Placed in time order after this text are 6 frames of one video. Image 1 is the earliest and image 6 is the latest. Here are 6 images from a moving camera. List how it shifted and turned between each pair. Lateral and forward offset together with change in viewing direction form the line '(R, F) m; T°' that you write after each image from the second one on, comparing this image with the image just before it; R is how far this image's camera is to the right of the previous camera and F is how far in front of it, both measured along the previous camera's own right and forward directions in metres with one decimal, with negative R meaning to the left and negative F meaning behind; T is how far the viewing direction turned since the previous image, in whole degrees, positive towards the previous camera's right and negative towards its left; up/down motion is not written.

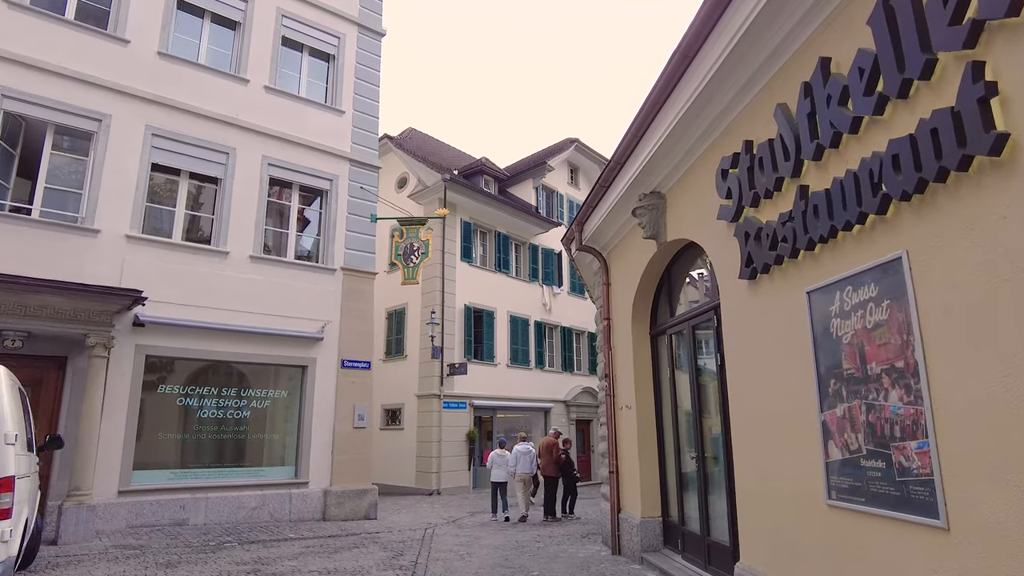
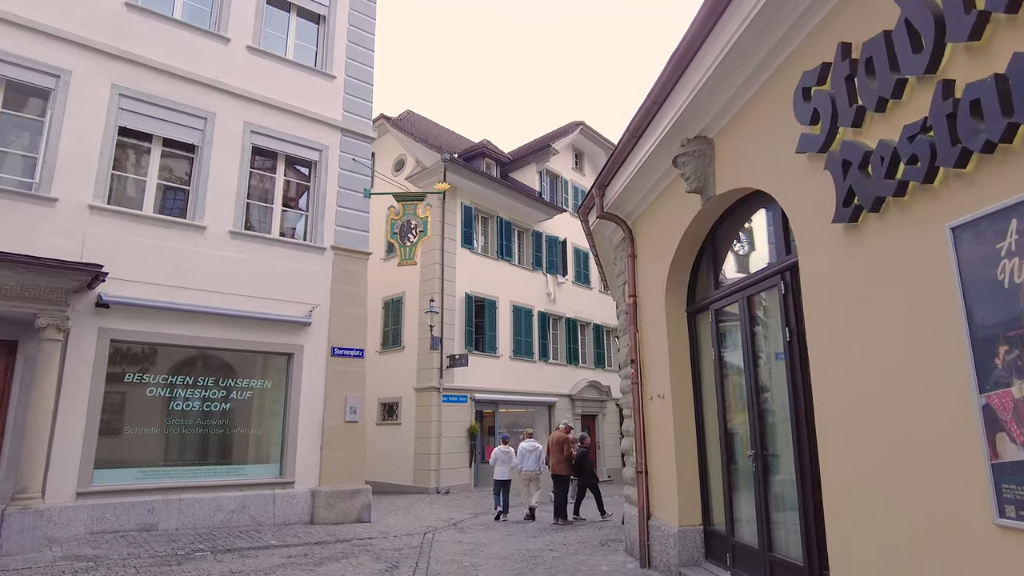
(-0.2, +1.1) m; 0°
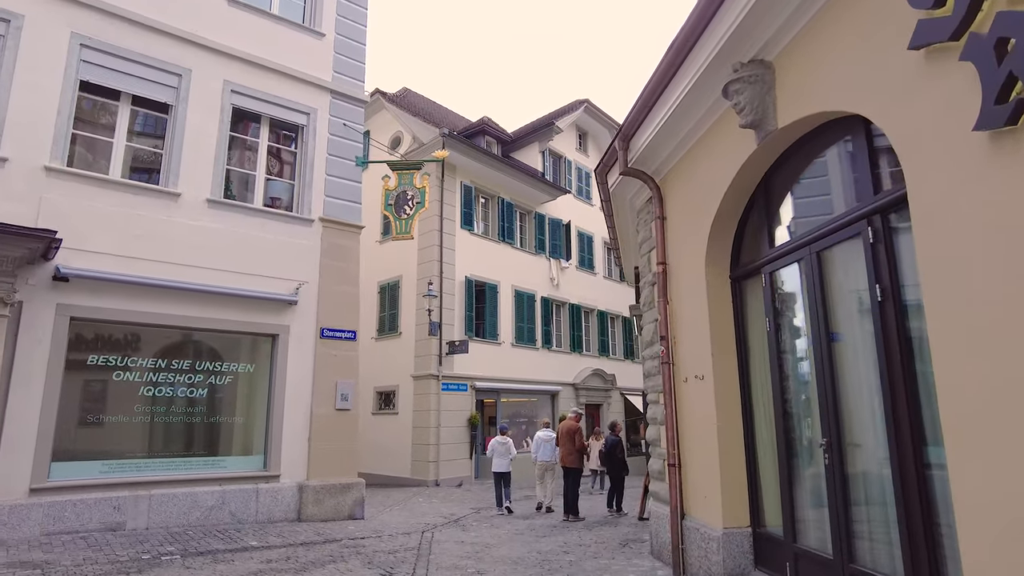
(-0.1, +1.0) m; 0°
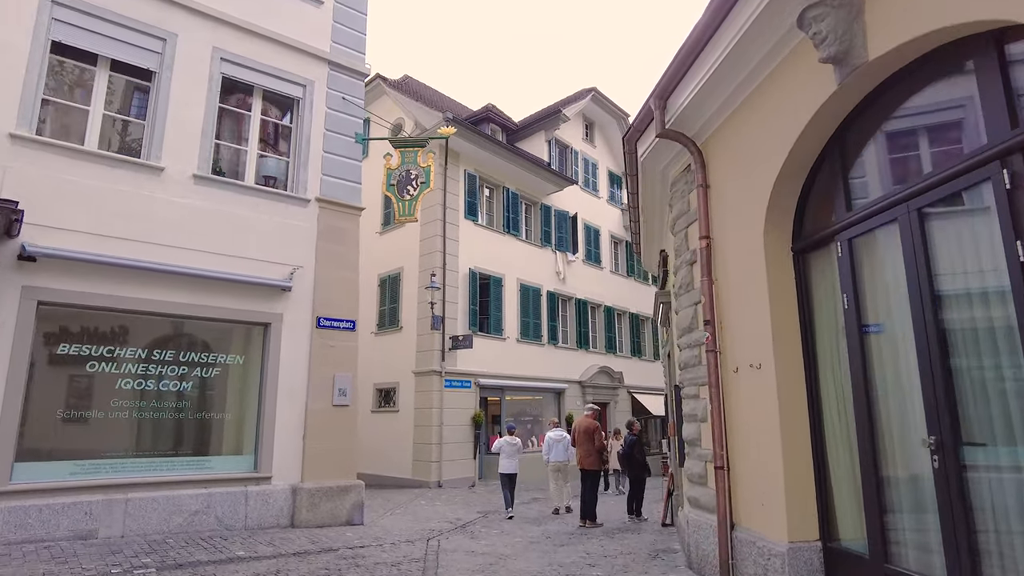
(-0.2, +0.8) m; 0°
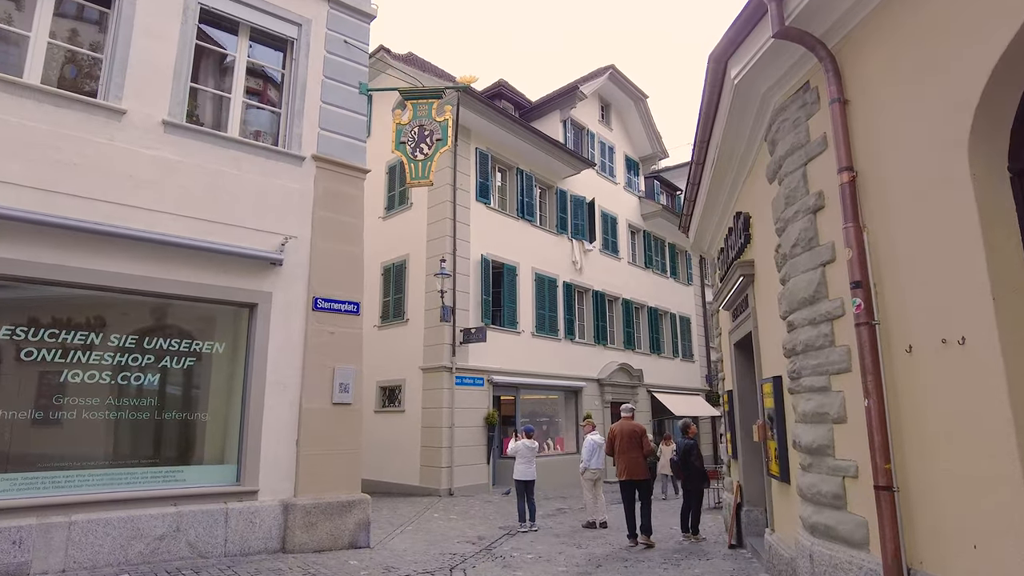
(-0.5, +1.6) m; 0°
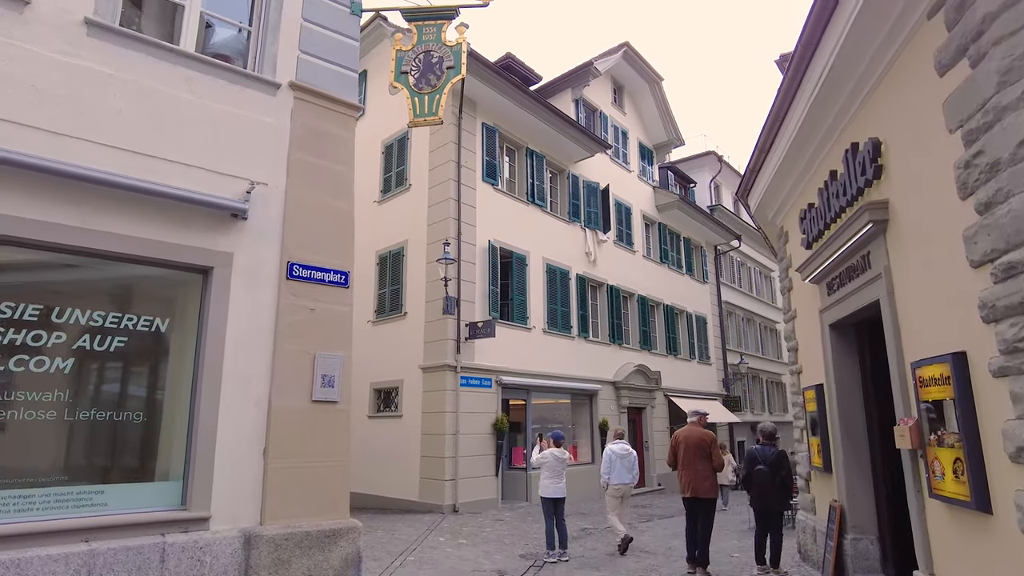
(-0.4, +1.8) m; 0°
